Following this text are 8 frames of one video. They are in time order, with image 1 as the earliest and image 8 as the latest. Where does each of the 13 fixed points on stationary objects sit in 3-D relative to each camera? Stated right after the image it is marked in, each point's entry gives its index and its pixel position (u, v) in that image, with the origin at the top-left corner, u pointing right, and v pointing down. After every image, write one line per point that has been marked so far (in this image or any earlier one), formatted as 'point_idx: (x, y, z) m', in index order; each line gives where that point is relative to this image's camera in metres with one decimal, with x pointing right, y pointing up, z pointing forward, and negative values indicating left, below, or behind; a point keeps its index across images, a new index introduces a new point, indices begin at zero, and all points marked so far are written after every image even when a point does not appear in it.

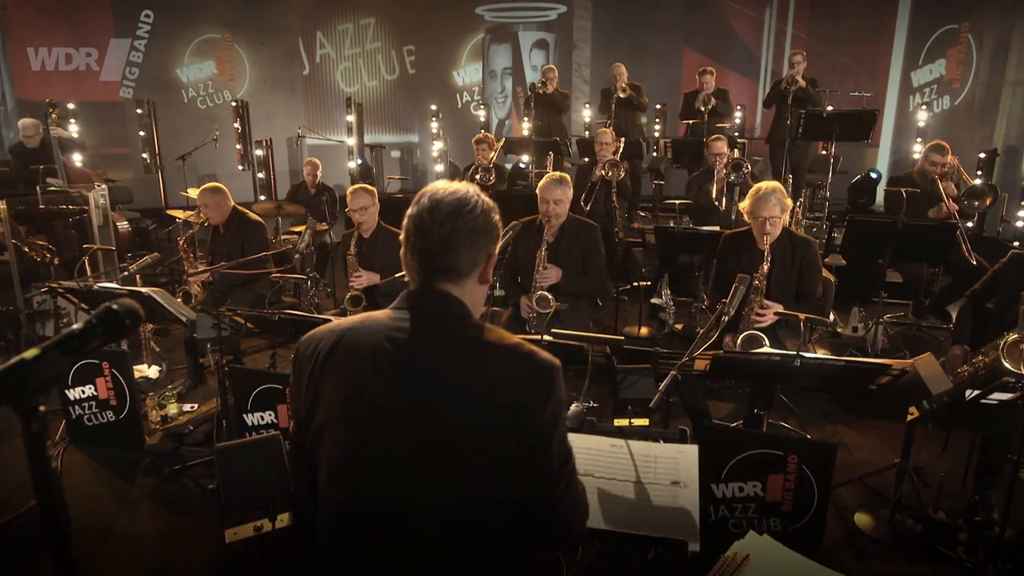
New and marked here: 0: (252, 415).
0: (-1.9, -0.9, +5.0) m
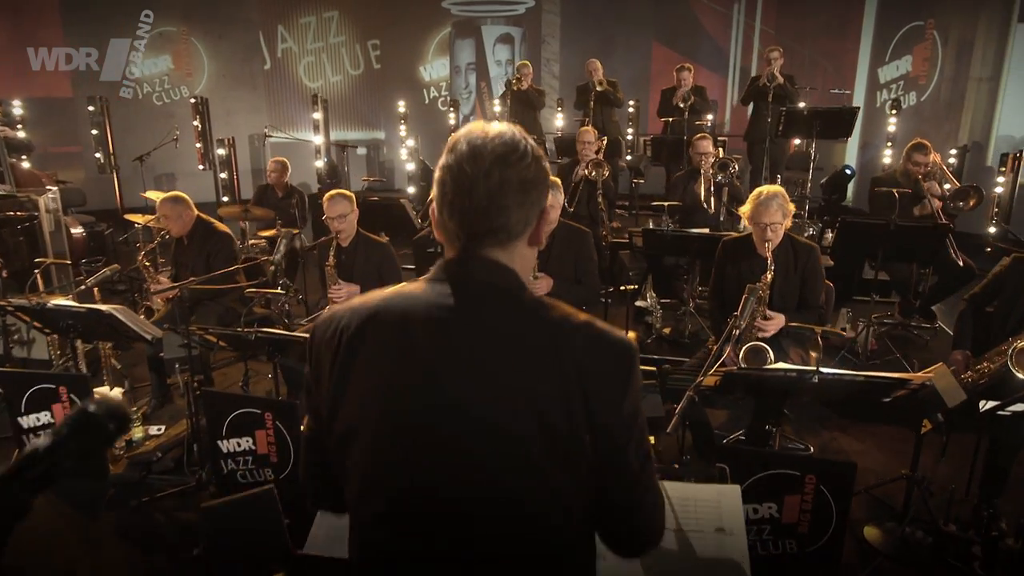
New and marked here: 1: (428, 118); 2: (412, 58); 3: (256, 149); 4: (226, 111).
0: (-1.9, -1.0, +4.6) m
1: (-2.1, +4.3, +17.4) m
2: (-2.5, +5.7, +17.0) m
3: (-6.0, +3.3, +16.1) m
4: (-6.5, +4.0, +15.6) m
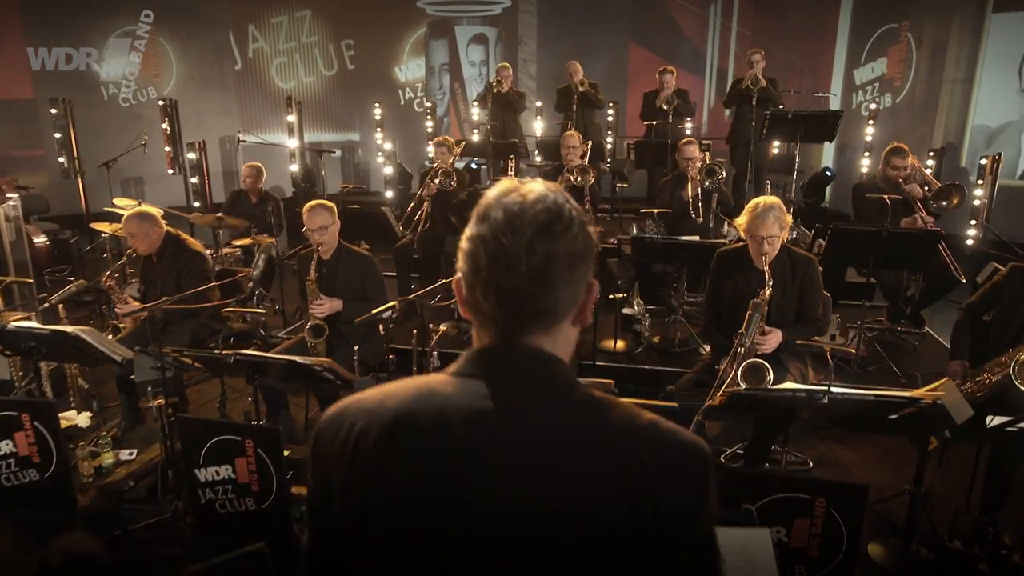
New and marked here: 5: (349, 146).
0: (-2.0, -1.2, +4.4) m
1: (-2.7, +4.2, +17.1) m
2: (-3.1, +5.6, +16.7) m
3: (-6.5, +3.1, +15.7) m
4: (-7.0, +3.9, +15.1) m
5: (-4.1, +3.6, +17.3) m
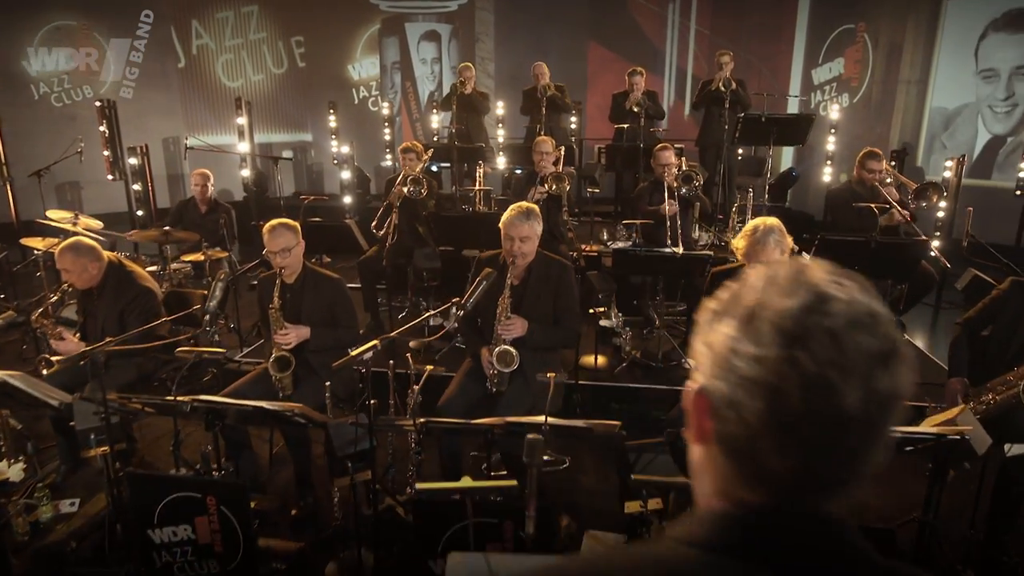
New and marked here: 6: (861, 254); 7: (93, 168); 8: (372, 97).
0: (-2.0, -1.4, +3.9) m
1: (-3.7, +4.0, +16.5) m
2: (-4.1, +5.4, +16.1) m
3: (-7.4, +2.9, +14.8) m
4: (-7.8, +3.6, +14.2) m
5: (-5.1, +3.4, +16.6) m
6: (+3.2, +0.3, +6.3) m
7: (-8.5, +2.4, +13.9) m
8: (-3.4, +4.5, +16.1) m
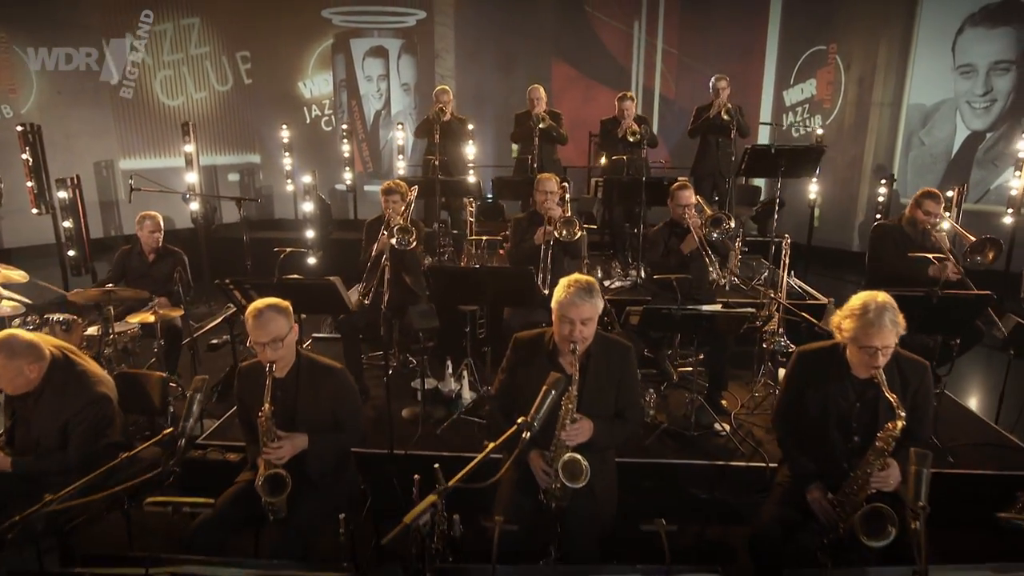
0: (-1.6, -1.9, +2.8) m
1: (-4.4, +3.3, +15.4) m
2: (-4.8, +4.6, +14.9) m
3: (-7.9, +2.1, +13.4) m
4: (-8.3, +2.8, +12.7) m
5: (-5.8, +2.6, +15.3) m
6: (+3.3, -0.2, +5.7) m
7: (-9.0, +1.6, +12.4) m
8: (-4.1, +3.8, +15.0) m
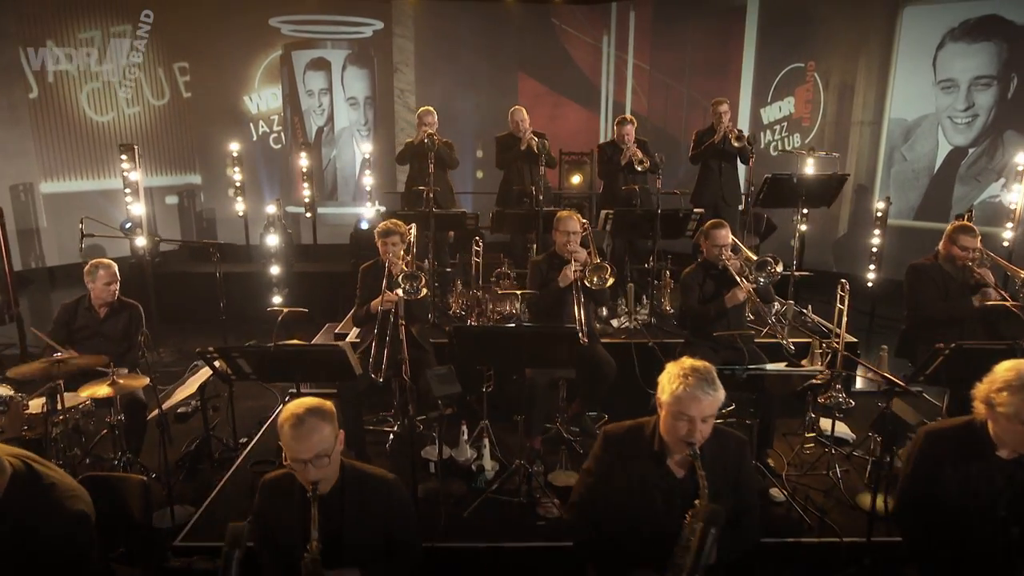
0: (-1.0, -2.4, +1.9) m
1: (-5.1, +2.6, +14.2) m
2: (-5.4, +4.0, +13.7) m
3: (-8.4, +1.4, +11.8) m
4: (-8.7, +2.1, +11.2) m
5: (-6.4, +1.9, +13.9) m
6: (+3.6, -0.5, +5.2) m
7: (-9.3, +0.9, +10.7) m
8: (-4.8, +3.1, +13.8) m
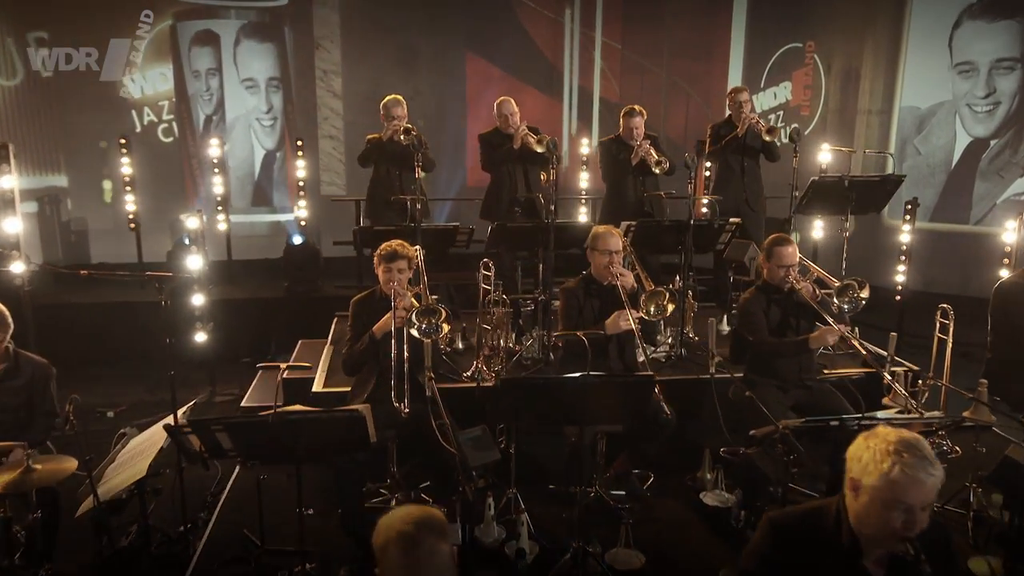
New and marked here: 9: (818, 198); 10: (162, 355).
0: (+0.1, -2.8, +0.5) m
1: (-6.0, +2.3, +11.8) m
2: (-6.4, +3.6, +11.2) m
3: (-8.9, +0.8, +9.1) m
4: (-9.1, +1.5, +8.3) m
5: (-7.3, +1.5, +11.4) m
6: (+4.1, -0.7, +4.5) m
7: (-9.6, +0.3, +7.8) m
8: (-5.7, +2.8, +11.5) m
9: (+2.9, +1.0, +7.0) m
10: (-4.4, -0.8, +8.6) m
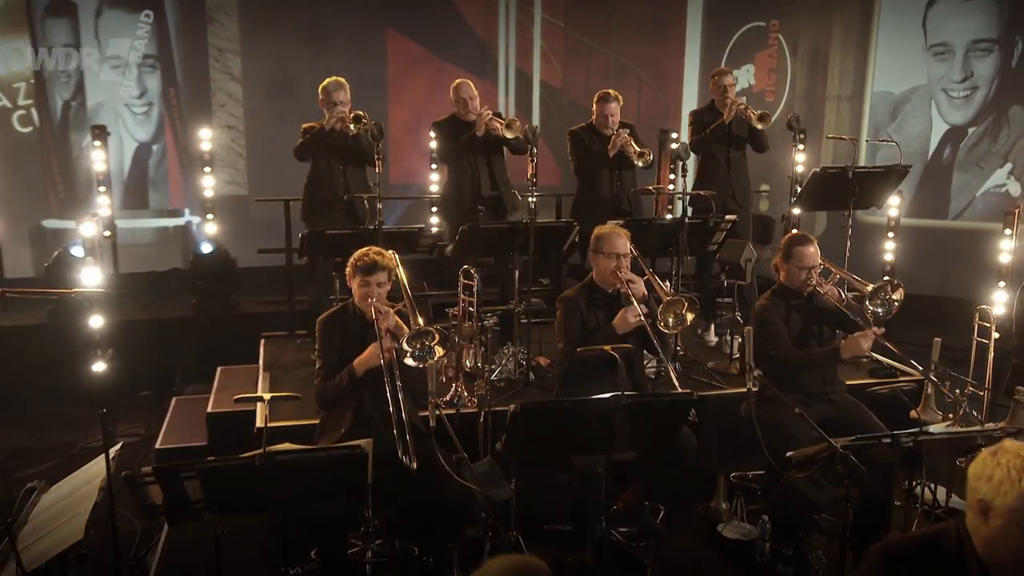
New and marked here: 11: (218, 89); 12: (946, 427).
0: (+1.0, -3.0, -0.2) m
1: (-7.1, +2.0, +9.9) m
2: (-7.3, +3.3, +9.2) m
3: (-9.4, +0.4, +6.7) m
4: (-9.6, +1.1, +5.9) m
5: (-8.2, +1.2, +9.3) m
6: (+4.2, -0.7, +4.2) m
7: (-9.9, -0.2, +5.4) m
8: (-6.7, +2.5, +9.6) m
9: (+2.6, +1.0, +6.5) m
10: (-4.8, -1.0, +7.1) m
11: (-4.0, +2.8, +9.7) m
12: (+2.7, -0.9, +4.1) m
